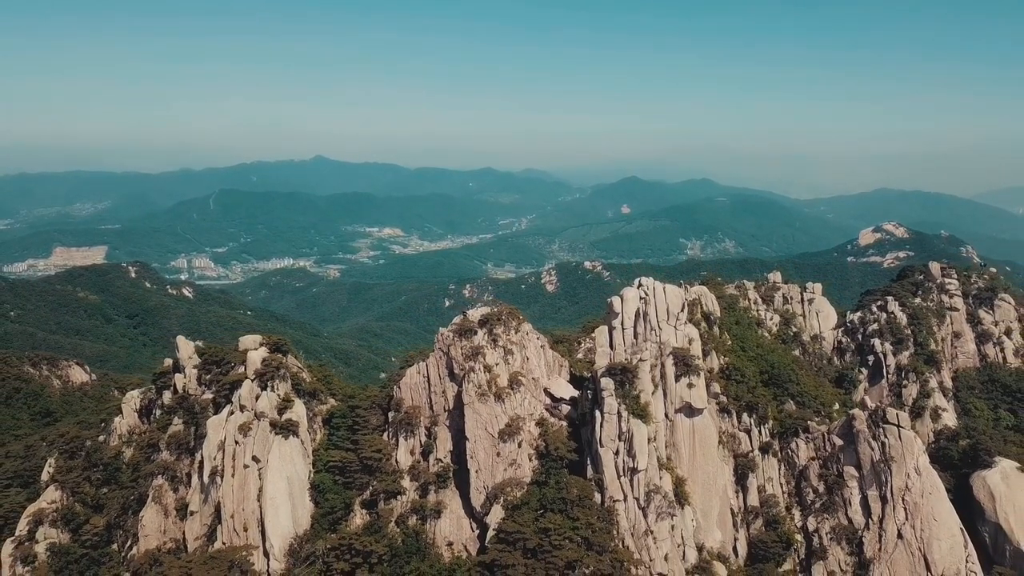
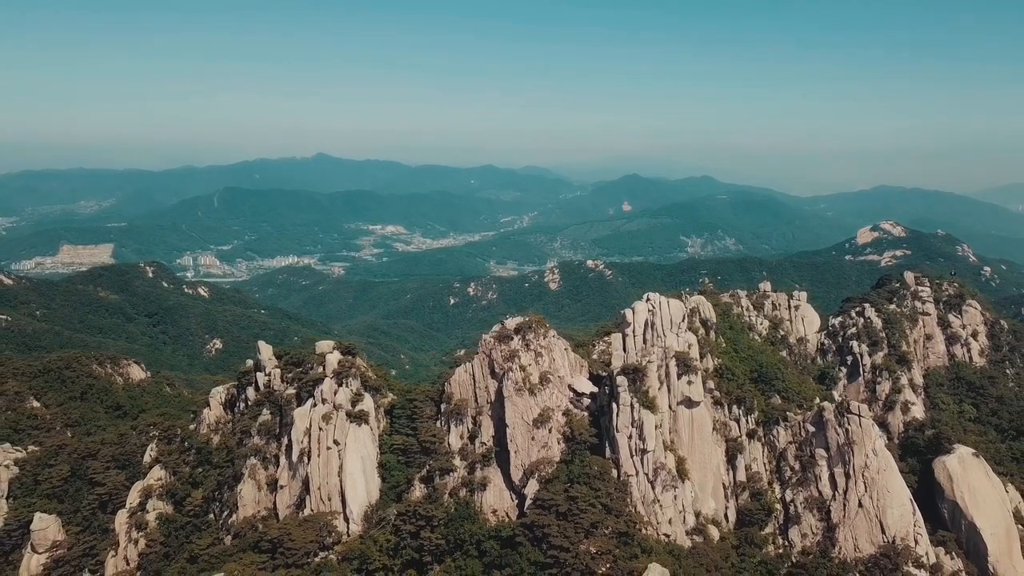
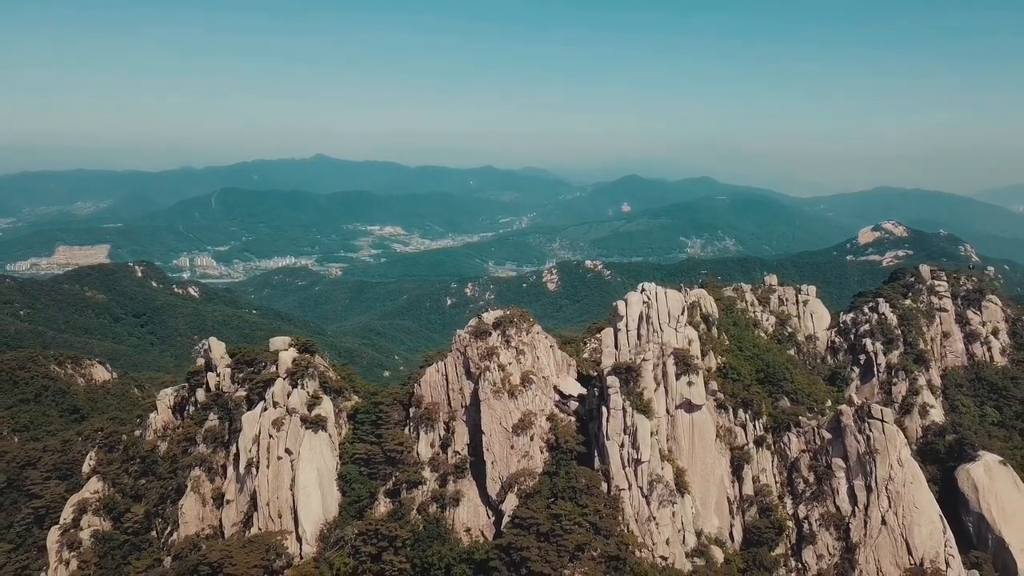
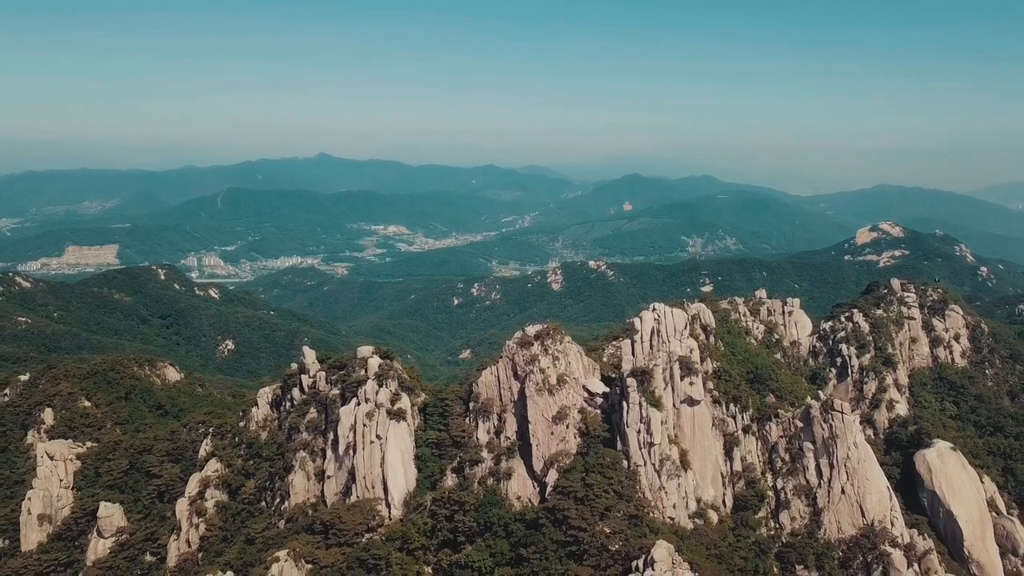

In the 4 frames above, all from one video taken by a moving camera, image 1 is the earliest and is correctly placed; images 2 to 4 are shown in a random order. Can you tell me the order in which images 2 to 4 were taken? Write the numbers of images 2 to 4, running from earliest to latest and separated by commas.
3, 2, 4
